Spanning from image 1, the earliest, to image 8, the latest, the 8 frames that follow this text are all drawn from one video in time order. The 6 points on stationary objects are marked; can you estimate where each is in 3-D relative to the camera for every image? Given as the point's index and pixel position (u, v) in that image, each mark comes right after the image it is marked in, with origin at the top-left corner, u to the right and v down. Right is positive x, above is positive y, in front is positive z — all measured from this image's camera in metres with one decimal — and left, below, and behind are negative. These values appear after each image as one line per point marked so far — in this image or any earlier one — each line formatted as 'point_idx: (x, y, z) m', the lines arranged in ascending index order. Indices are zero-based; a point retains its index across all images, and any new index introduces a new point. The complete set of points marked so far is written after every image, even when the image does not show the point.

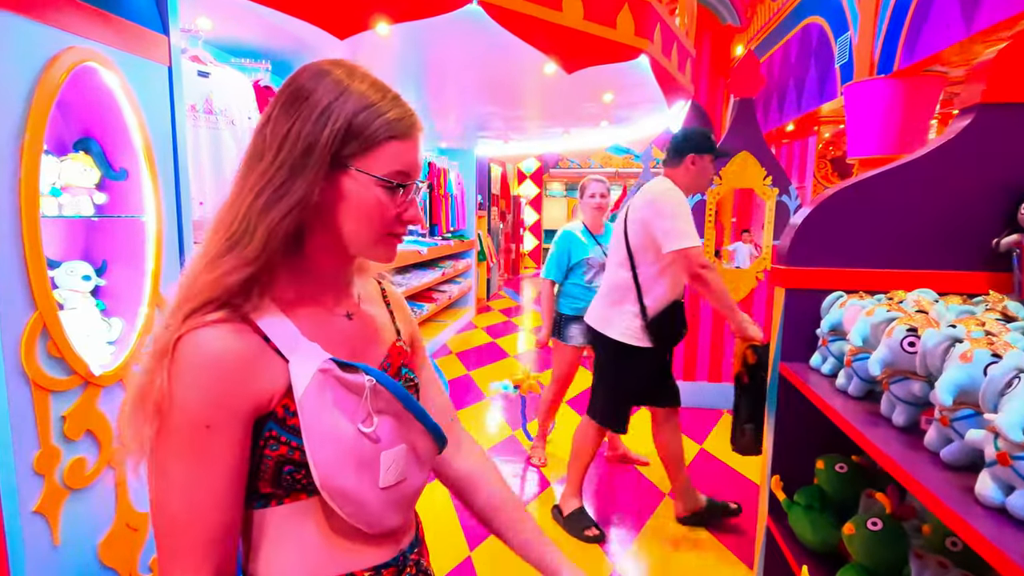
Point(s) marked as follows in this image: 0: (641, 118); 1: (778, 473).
0: (+1.2, +1.6, +4.9) m
1: (+0.6, -0.4, +1.3) m
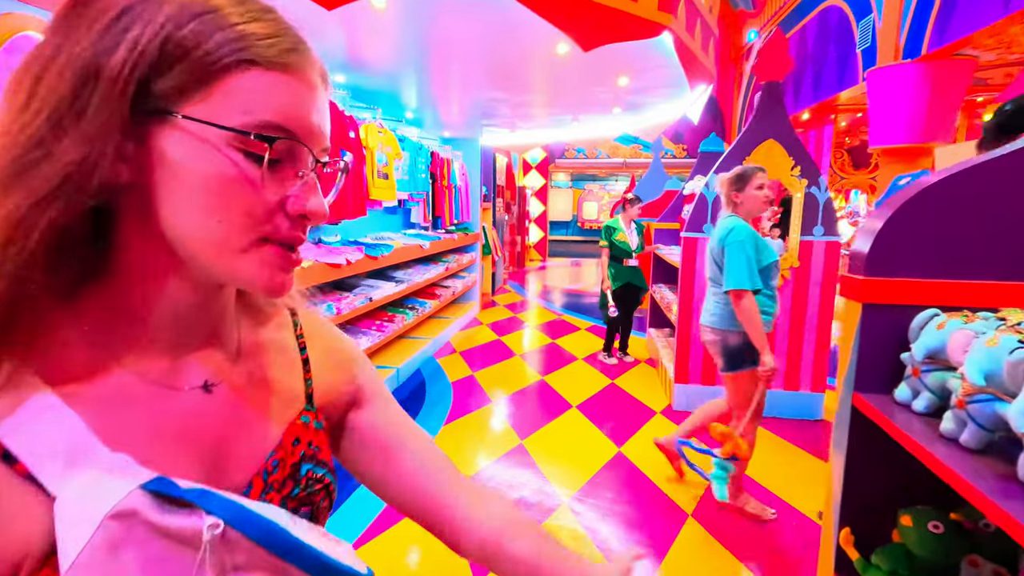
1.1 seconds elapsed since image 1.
0: (+1.2, +1.6, +4.7) m
1: (+0.7, -0.5, +1.1) m
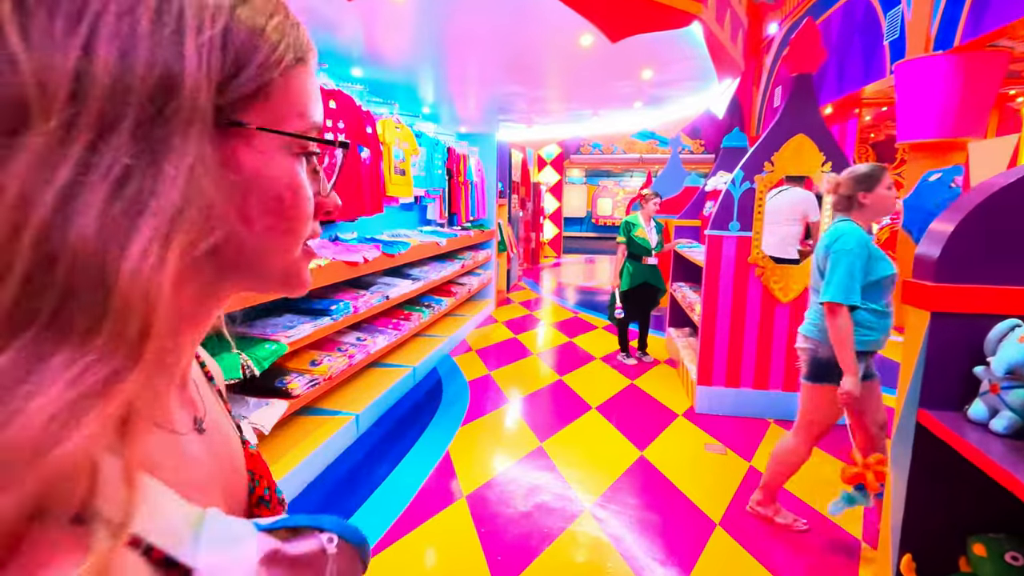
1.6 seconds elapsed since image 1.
0: (+1.4, +1.6, +4.6) m
1: (+0.7, -0.5, +1.0) m
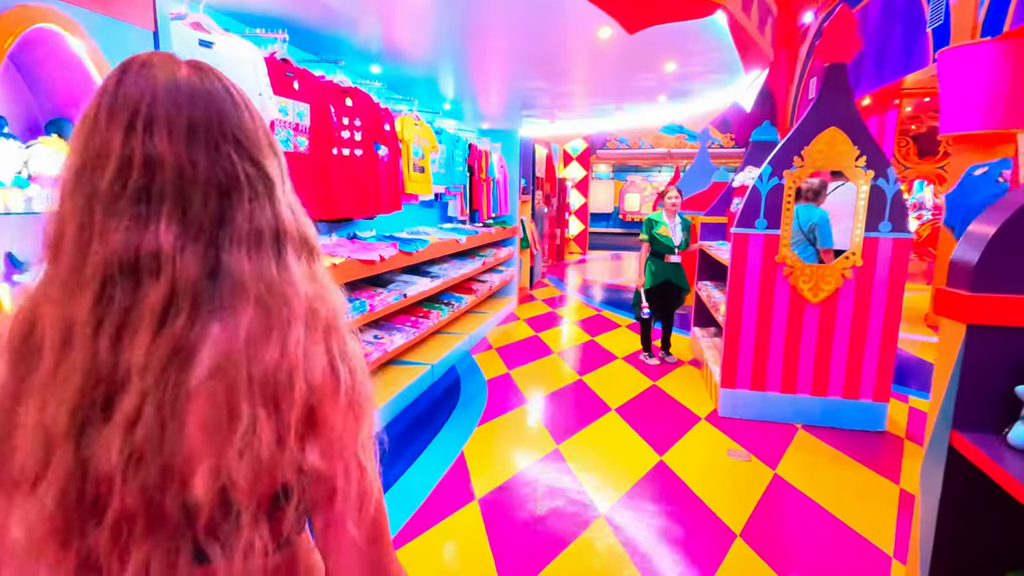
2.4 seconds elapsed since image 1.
0: (+1.5, +1.6, +4.4) m
1: (+0.7, -0.5, +0.9) m
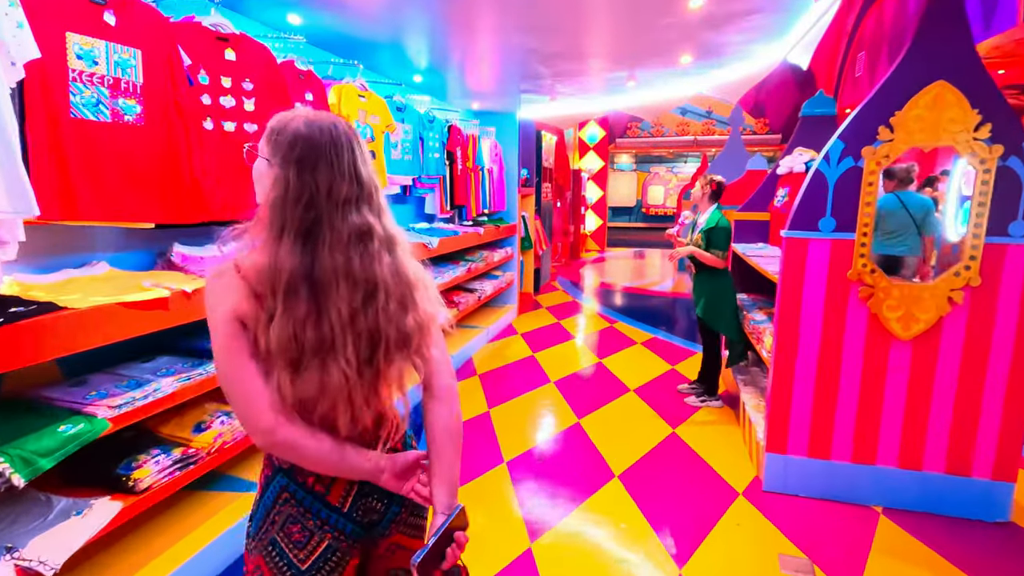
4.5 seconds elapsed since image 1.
0: (+1.4, +1.5, +3.5) m
1: (+0.5, -0.6, 0.0) m
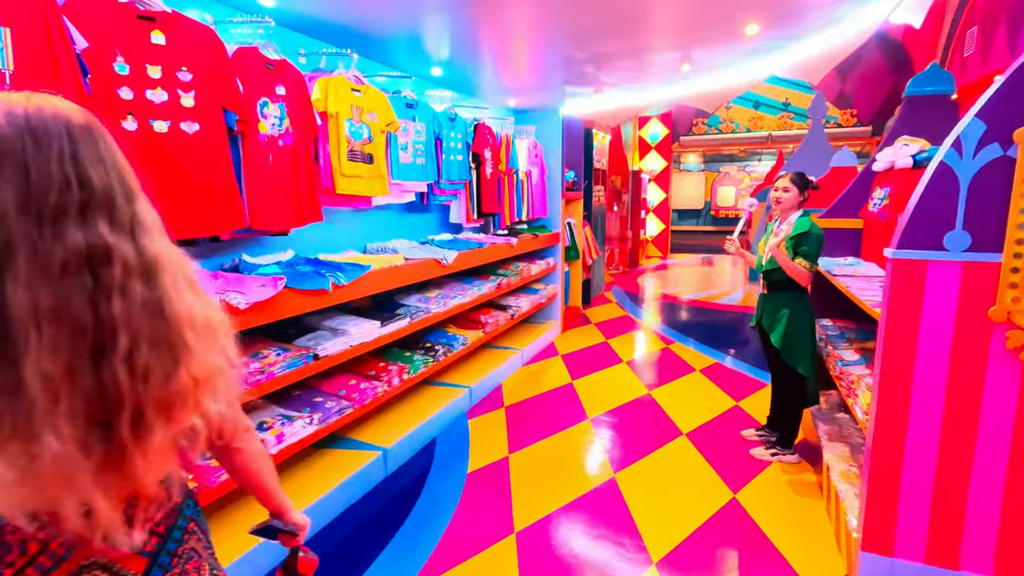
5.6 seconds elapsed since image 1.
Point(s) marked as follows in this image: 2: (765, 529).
0: (+1.6, +1.4, +2.8) m
1: (+0.2, -0.7, -0.5) m
2: (+1.0, -0.9, +2.2) m
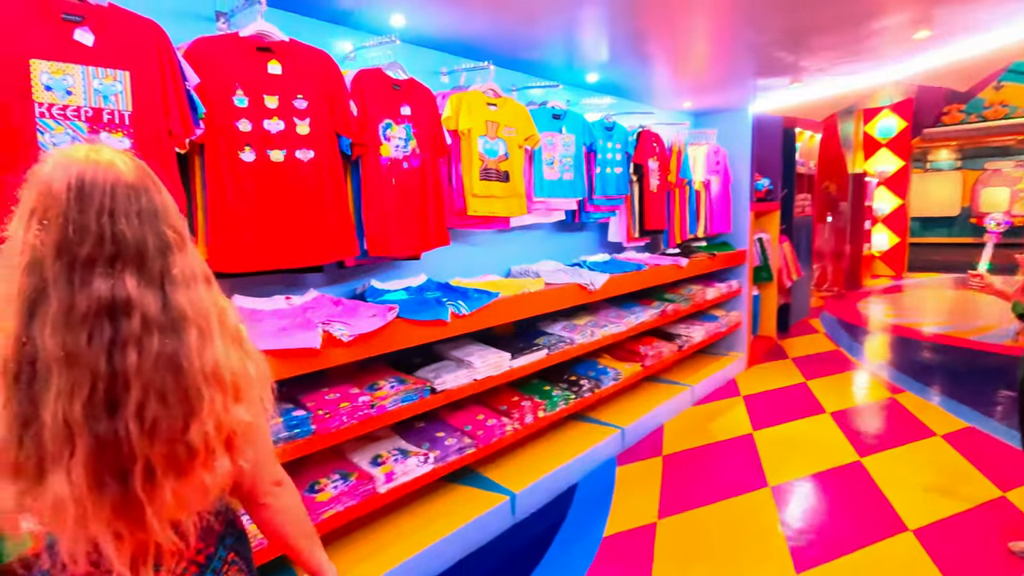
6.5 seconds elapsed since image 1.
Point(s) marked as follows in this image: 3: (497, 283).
0: (+2.2, +1.2, +1.8) m
1: (-0.3, -0.8, -0.8) m
2: (+1.4, -1.1, +1.4) m
3: (-0.1, 0.0, +2.5) m
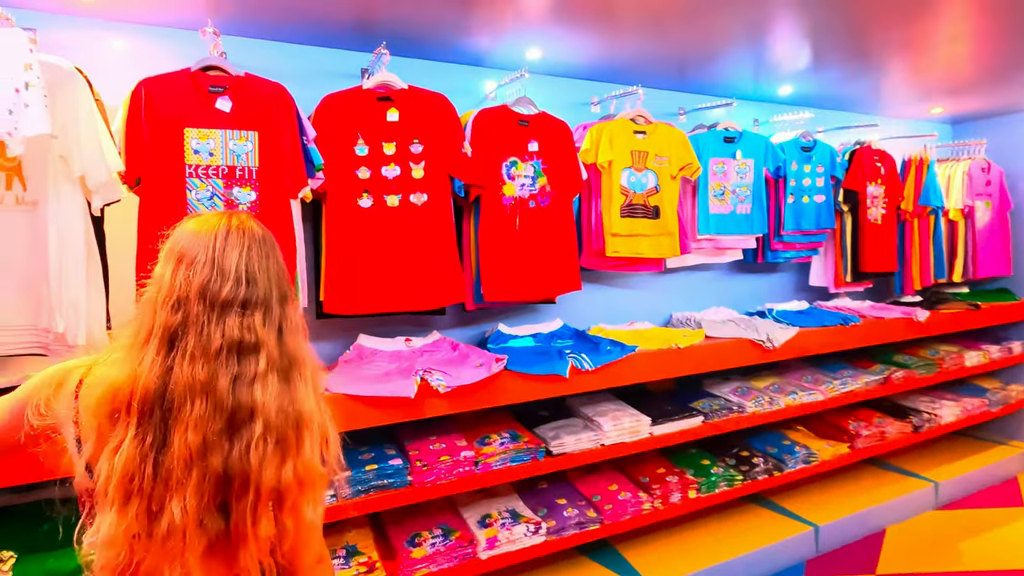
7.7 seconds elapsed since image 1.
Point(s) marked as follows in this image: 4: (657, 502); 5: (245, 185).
0: (+2.4, +1.0, +0.7) m
1: (-1.0, -0.8, -0.8) m
2: (+1.4, -1.3, +0.6) m
3: (+0.5, -0.2, +2.1) m
4: (+0.6, -0.8, +2.0) m
5: (-0.7, +0.3, +1.5) m
